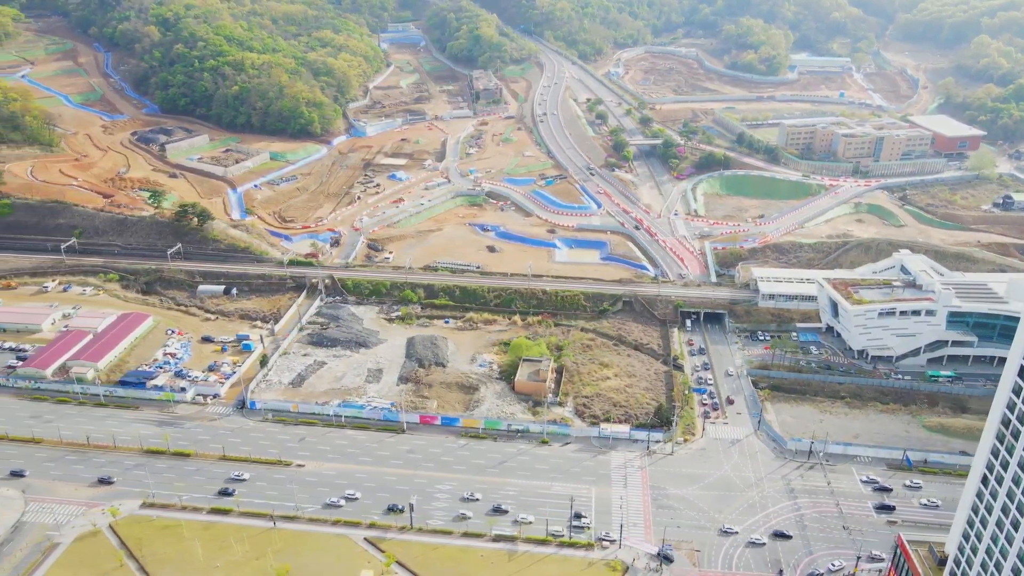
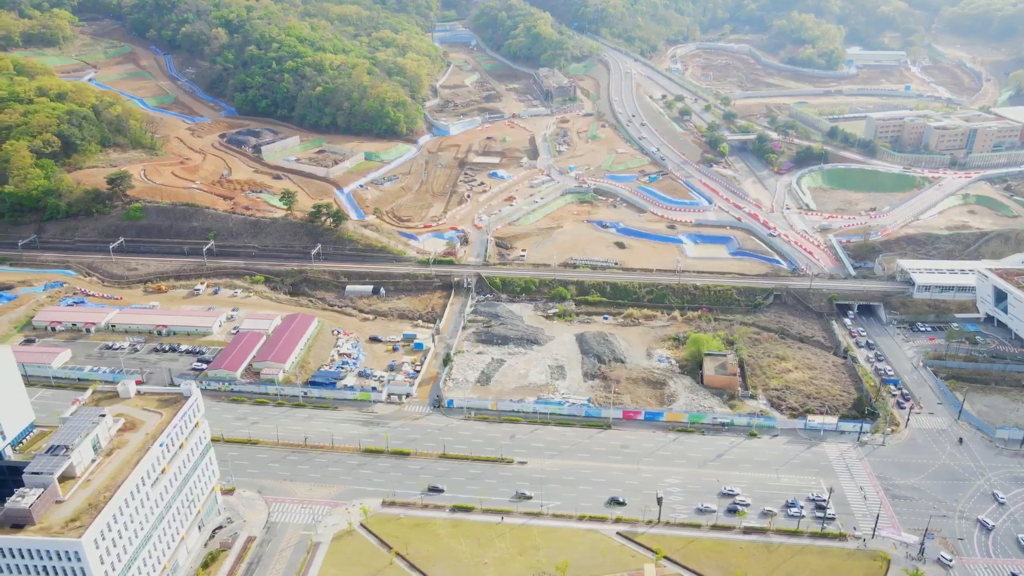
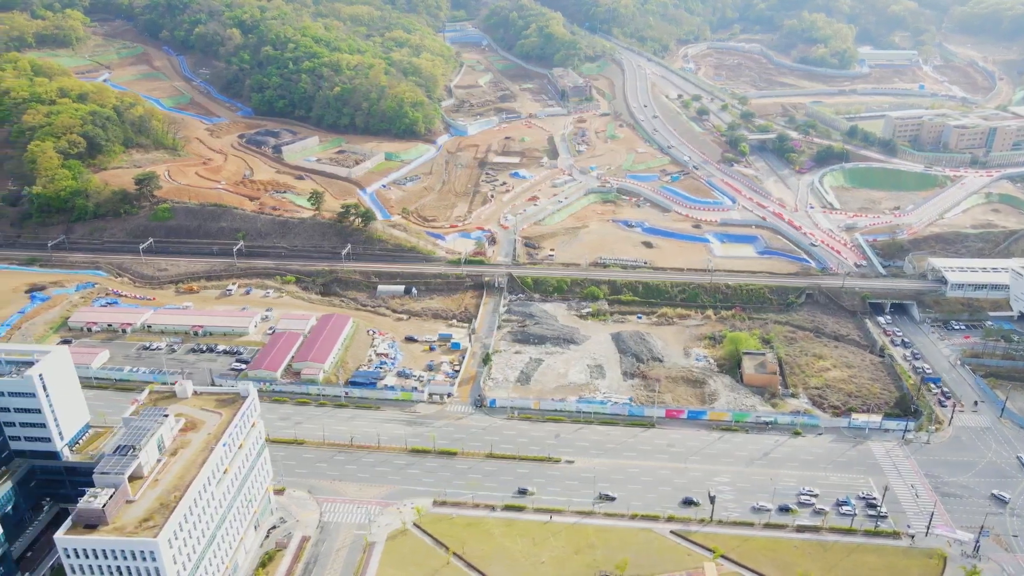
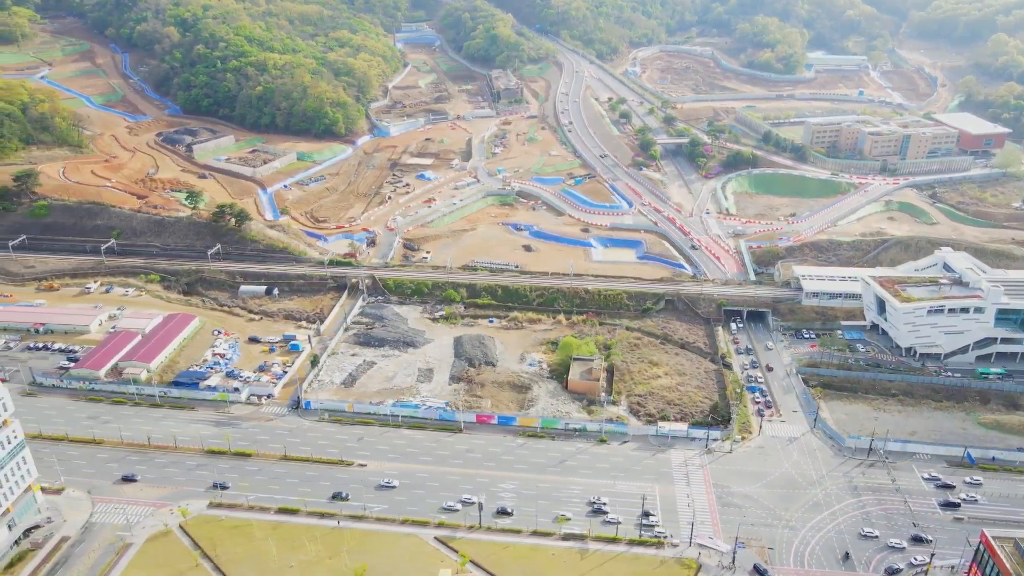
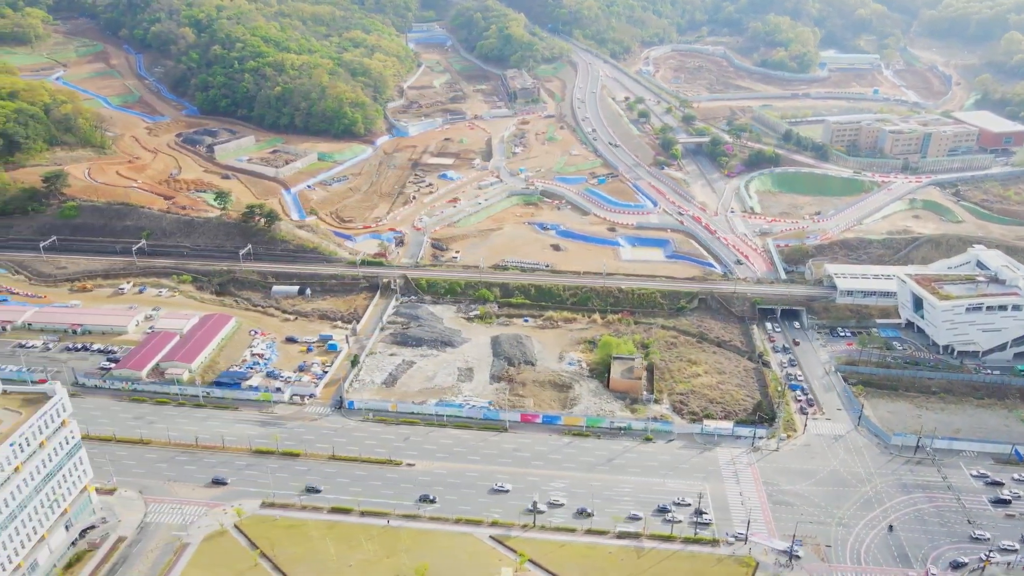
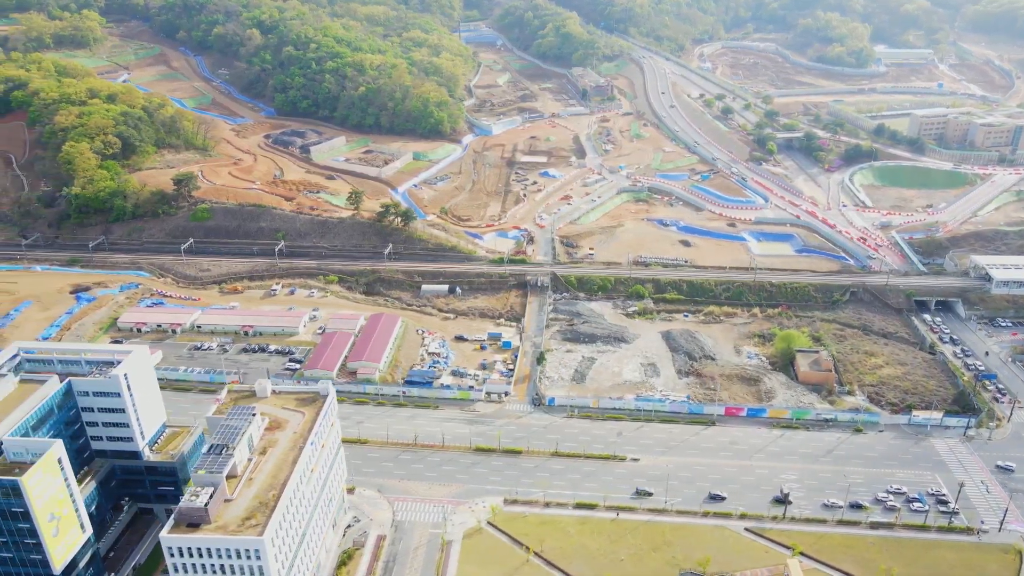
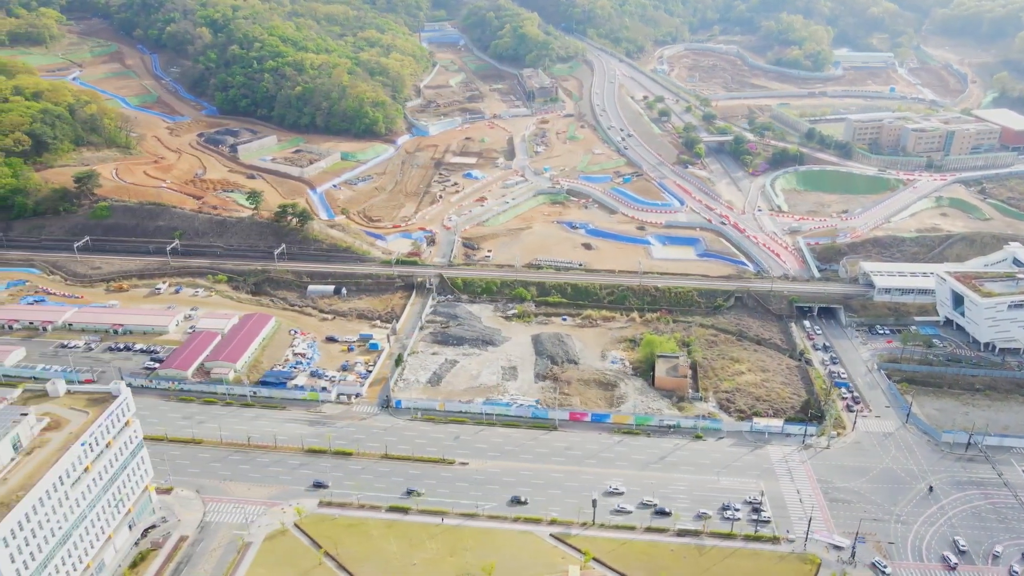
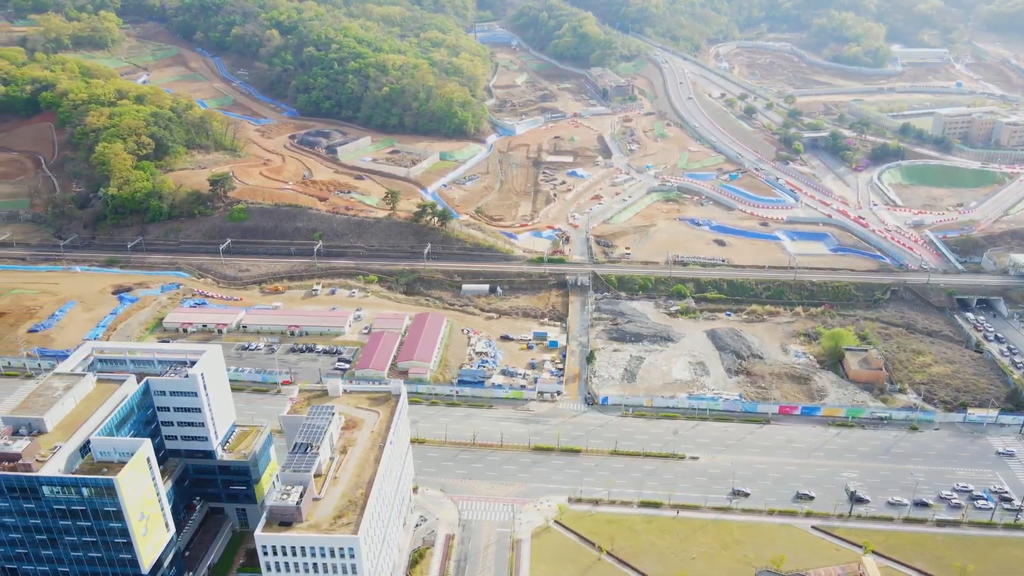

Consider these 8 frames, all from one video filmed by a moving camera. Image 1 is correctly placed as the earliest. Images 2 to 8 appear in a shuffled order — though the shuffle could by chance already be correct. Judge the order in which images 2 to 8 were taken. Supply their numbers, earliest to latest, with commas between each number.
4, 5, 7, 2, 3, 6, 8
